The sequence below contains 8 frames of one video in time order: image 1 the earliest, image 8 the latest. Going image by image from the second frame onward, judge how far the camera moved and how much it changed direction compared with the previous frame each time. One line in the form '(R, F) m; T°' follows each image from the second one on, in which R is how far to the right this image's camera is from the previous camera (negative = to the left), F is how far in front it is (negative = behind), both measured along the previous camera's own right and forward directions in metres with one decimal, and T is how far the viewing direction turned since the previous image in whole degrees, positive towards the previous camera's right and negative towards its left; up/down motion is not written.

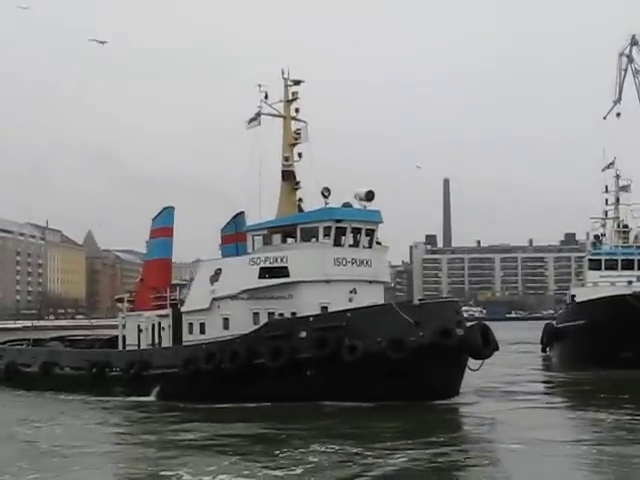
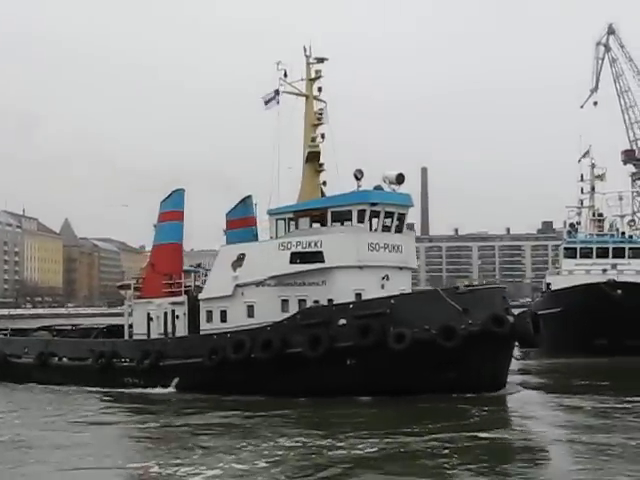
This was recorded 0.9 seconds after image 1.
(-0.8, +0.3) m; +6°
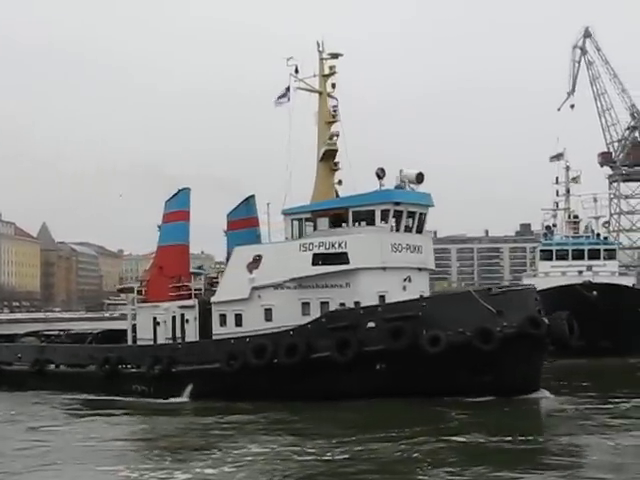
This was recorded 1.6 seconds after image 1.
(-0.6, +0.2) m; +5°
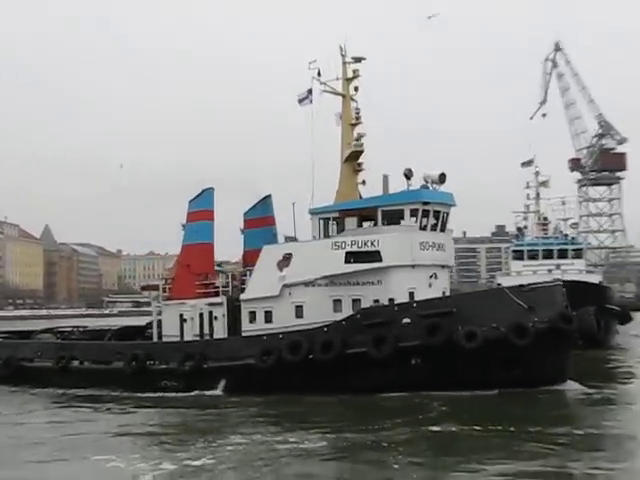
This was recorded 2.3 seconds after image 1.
(-0.7, -0.1) m; +5°
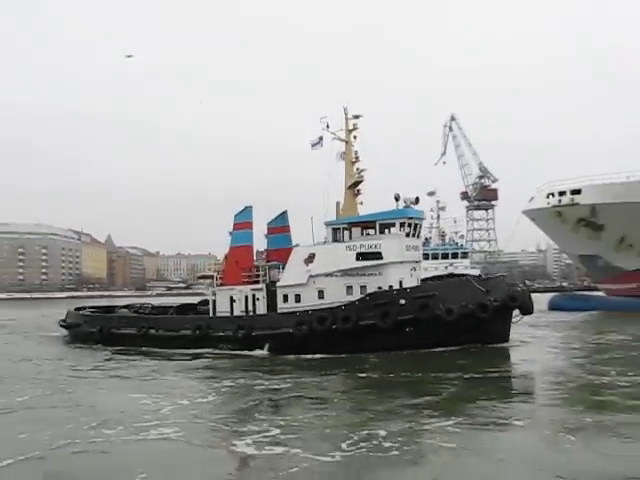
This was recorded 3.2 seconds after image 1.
(-1.4, -2.2) m; +9°
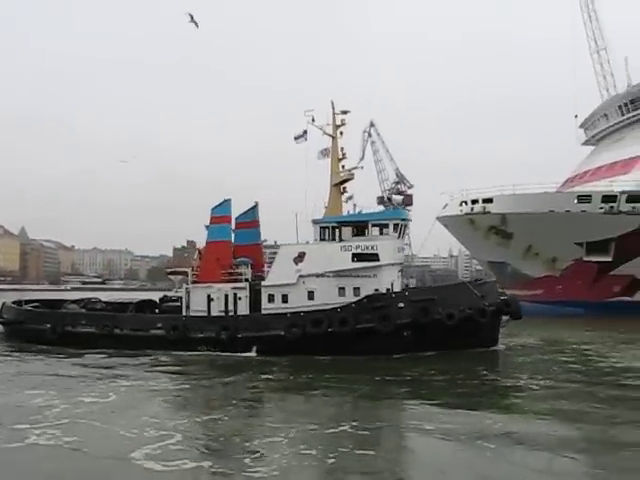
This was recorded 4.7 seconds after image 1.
(-1.4, +0.4) m; +11°
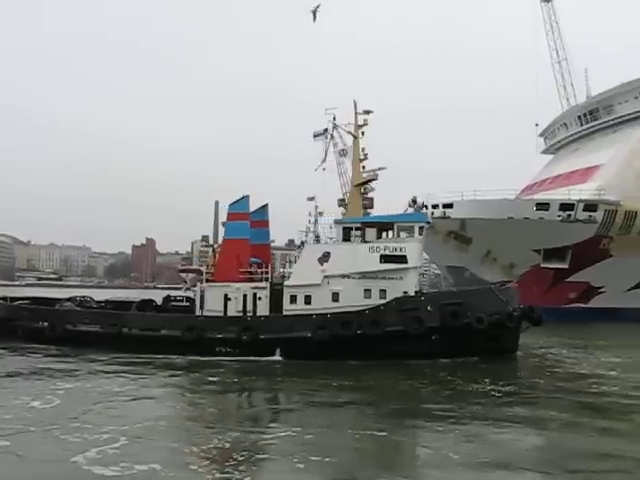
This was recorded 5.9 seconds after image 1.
(-1.1, +0.3) m; +7°
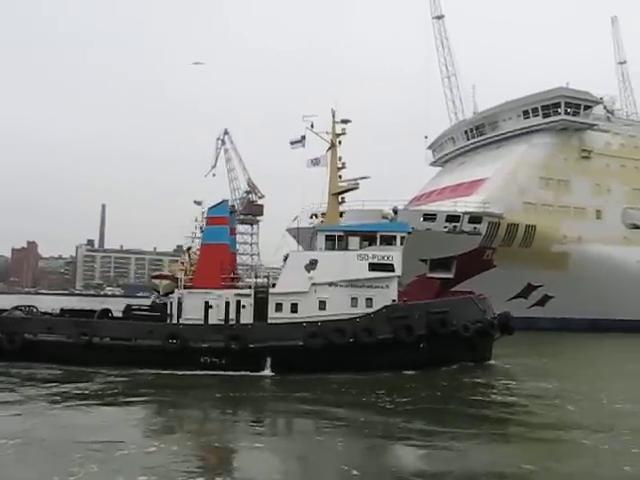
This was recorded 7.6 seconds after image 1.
(-1.6, +0.4) m; +13°
